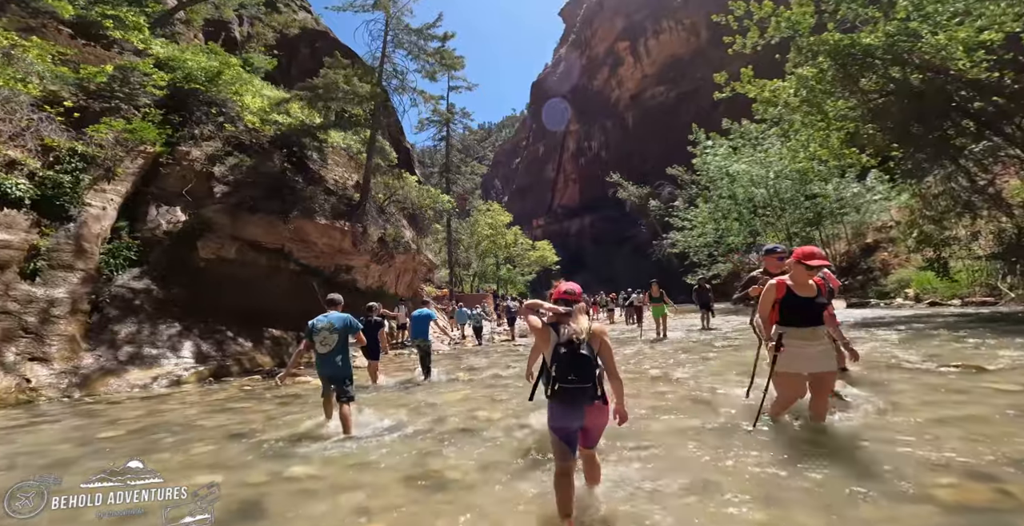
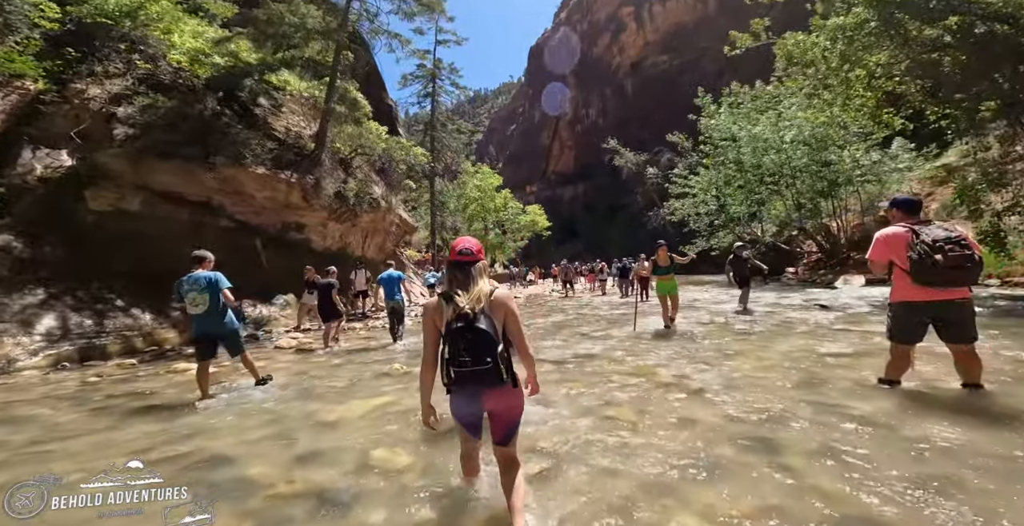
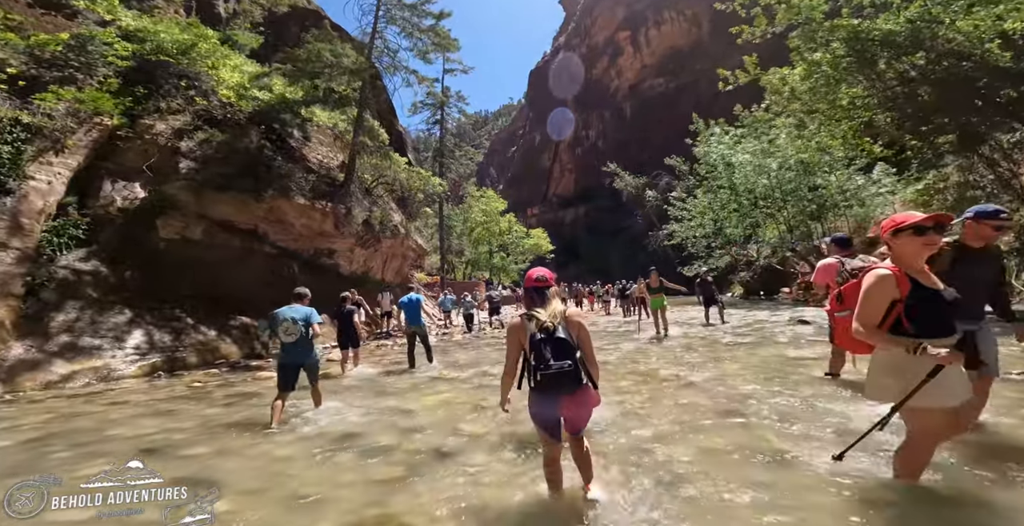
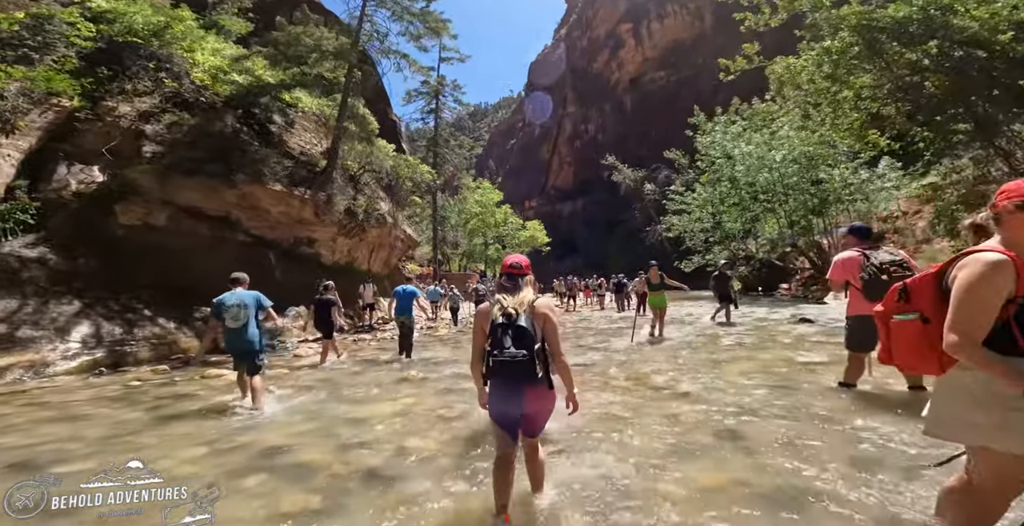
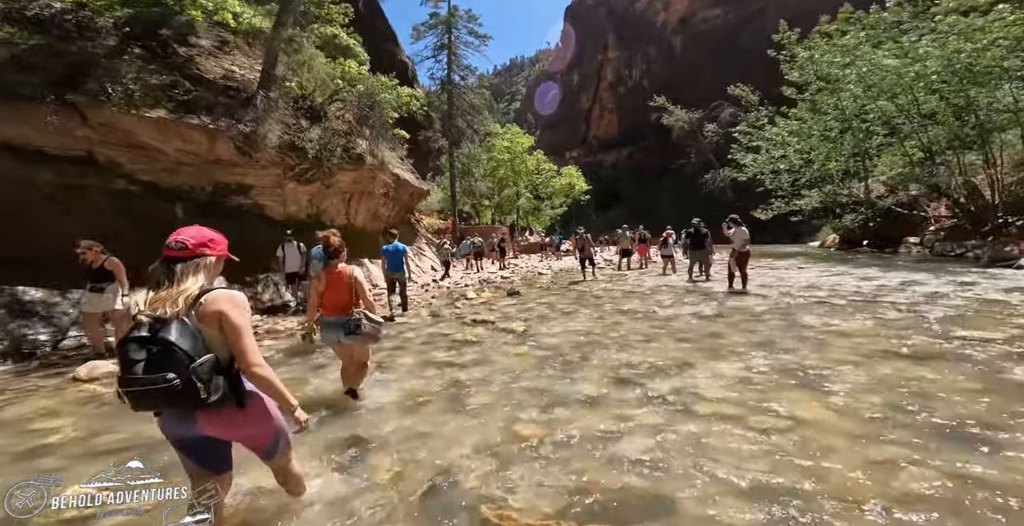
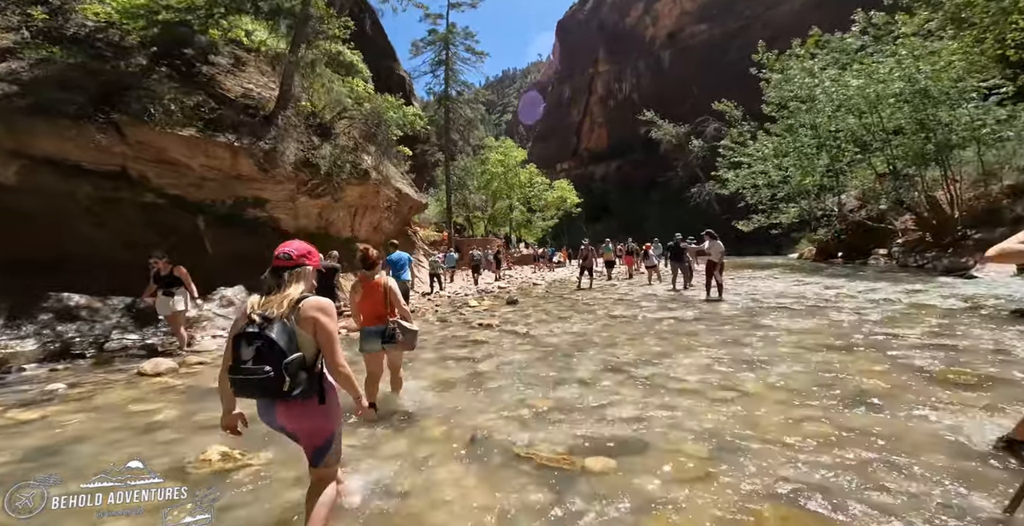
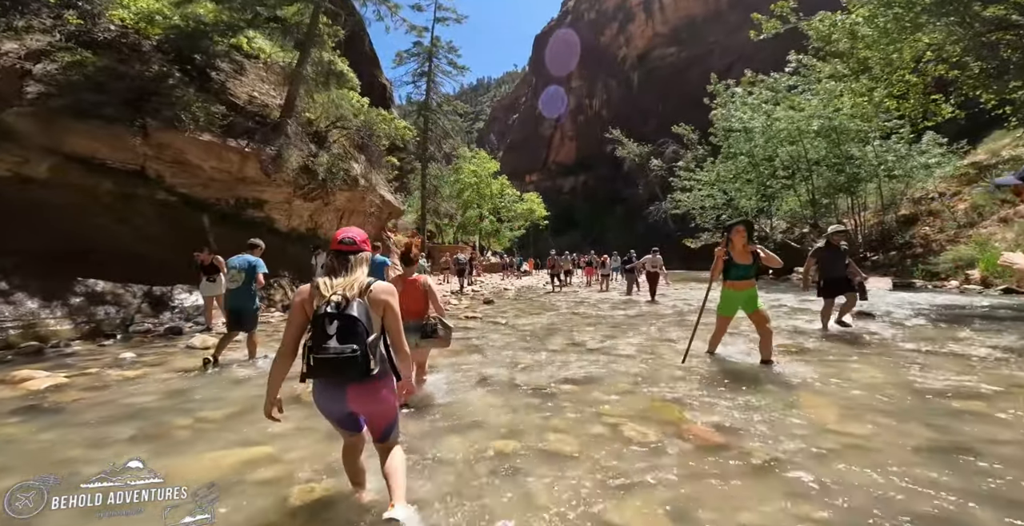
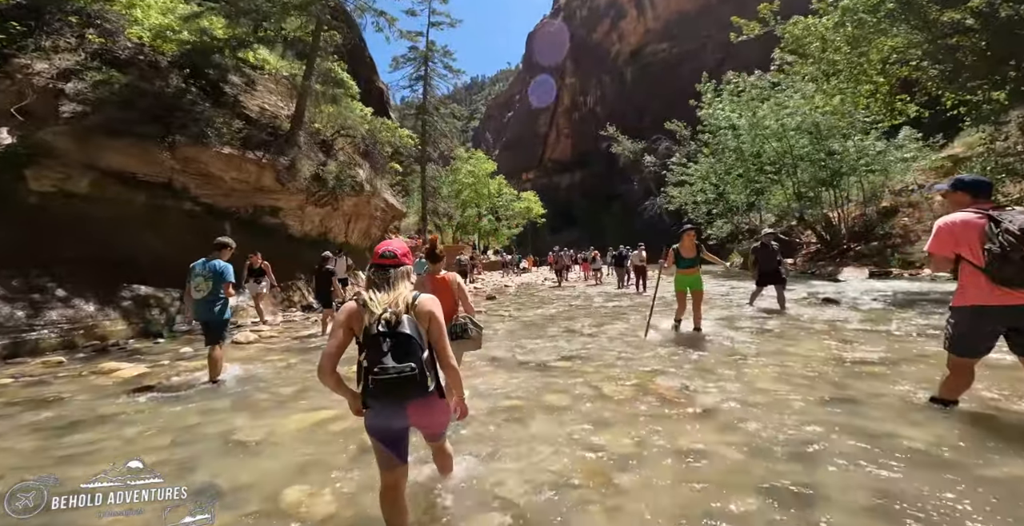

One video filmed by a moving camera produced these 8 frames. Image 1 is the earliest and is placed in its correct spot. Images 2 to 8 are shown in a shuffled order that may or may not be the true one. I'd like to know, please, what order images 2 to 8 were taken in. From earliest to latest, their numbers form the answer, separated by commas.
3, 4, 2, 8, 7, 6, 5
